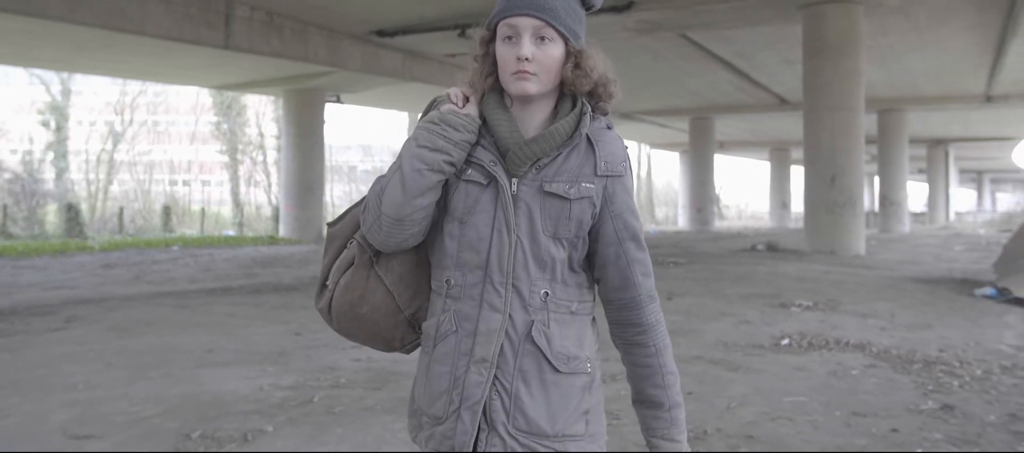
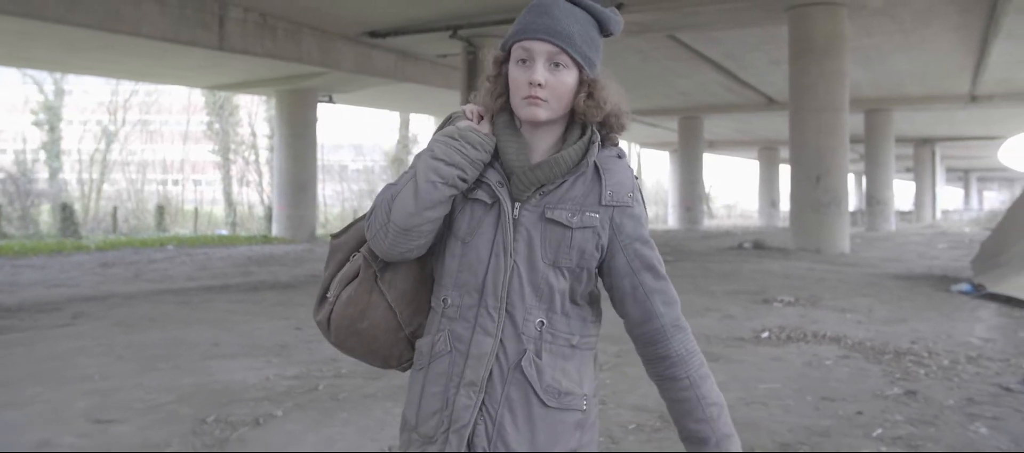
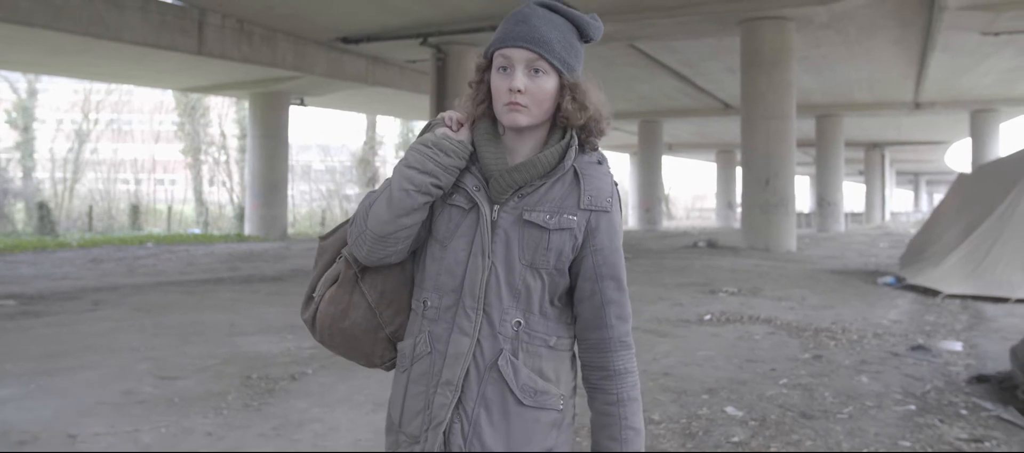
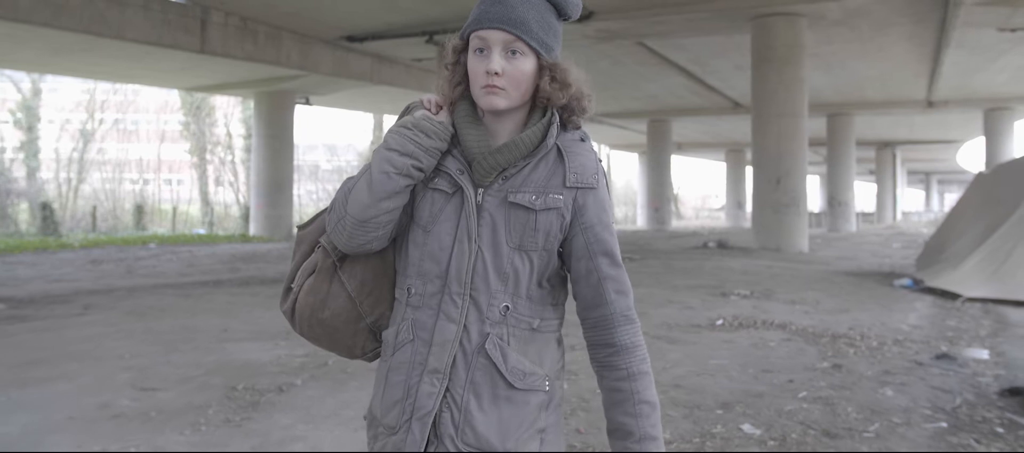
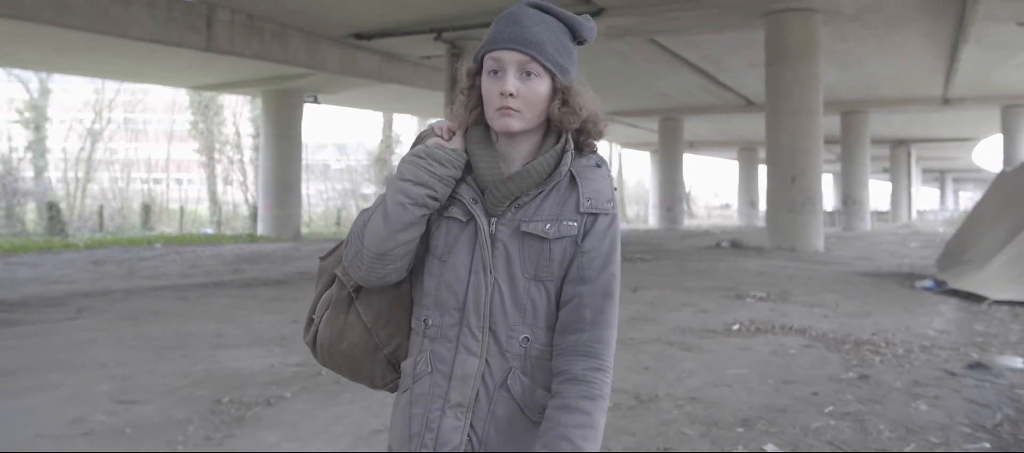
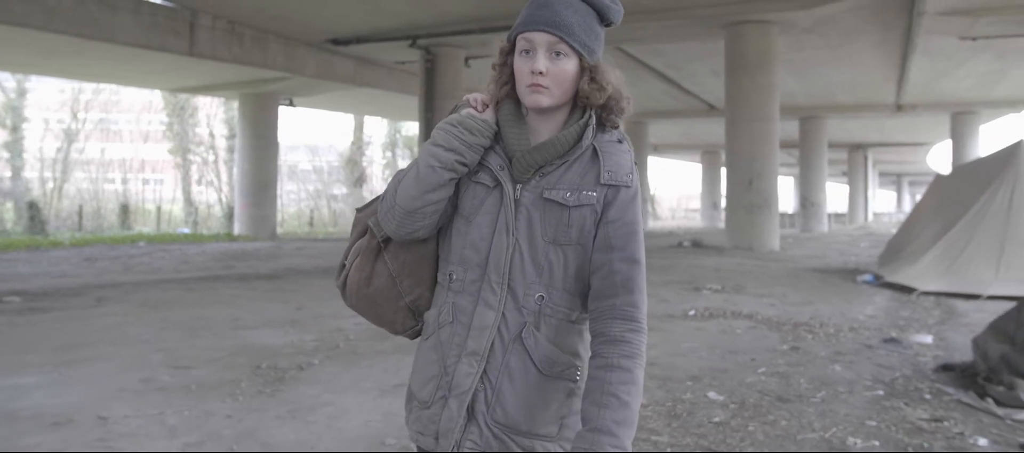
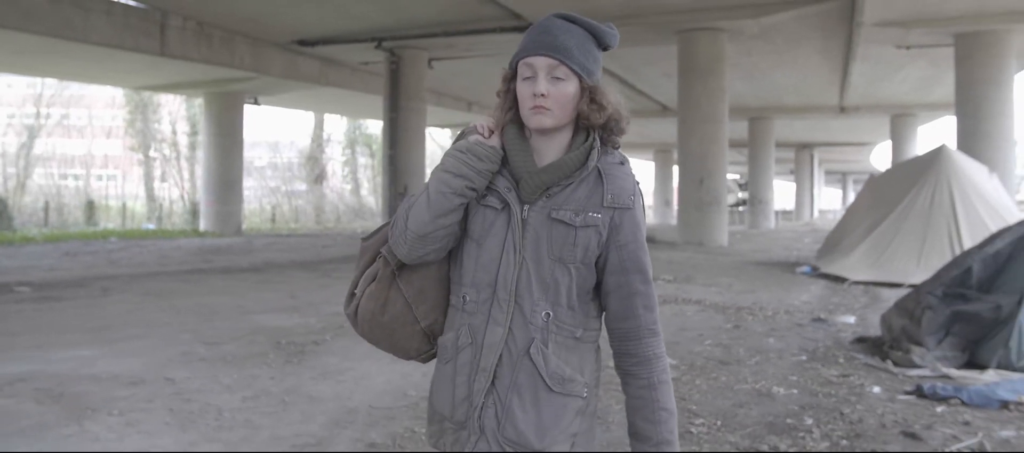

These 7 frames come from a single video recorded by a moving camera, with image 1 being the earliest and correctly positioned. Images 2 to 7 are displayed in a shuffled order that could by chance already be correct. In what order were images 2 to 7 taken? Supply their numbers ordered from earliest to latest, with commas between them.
2, 5, 4, 3, 6, 7
